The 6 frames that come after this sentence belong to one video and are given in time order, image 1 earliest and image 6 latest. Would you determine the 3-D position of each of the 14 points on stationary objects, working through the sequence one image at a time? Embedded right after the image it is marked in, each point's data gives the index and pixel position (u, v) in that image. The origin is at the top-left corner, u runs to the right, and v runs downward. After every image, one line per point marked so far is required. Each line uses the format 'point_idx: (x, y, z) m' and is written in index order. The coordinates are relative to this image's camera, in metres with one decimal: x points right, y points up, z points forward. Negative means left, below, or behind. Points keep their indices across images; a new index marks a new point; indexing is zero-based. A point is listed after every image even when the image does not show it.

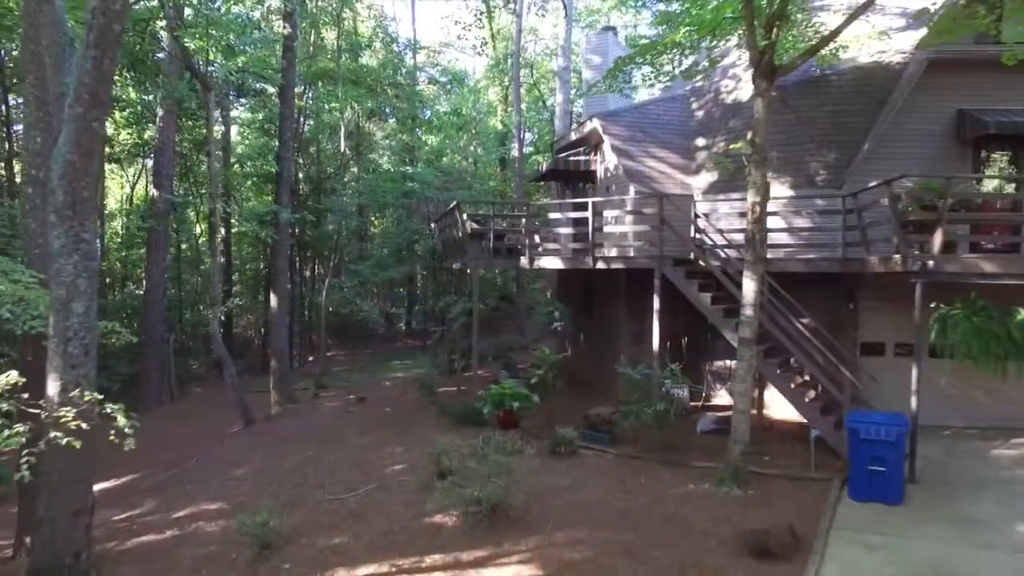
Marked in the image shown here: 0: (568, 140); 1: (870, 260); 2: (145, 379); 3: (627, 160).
0: (+2.4, +6.1, +15.5) m
1: (+9.2, +0.7, +9.6) m
2: (-19.0, -4.7, +19.4) m
3: (+4.0, +4.4, +13.0) m
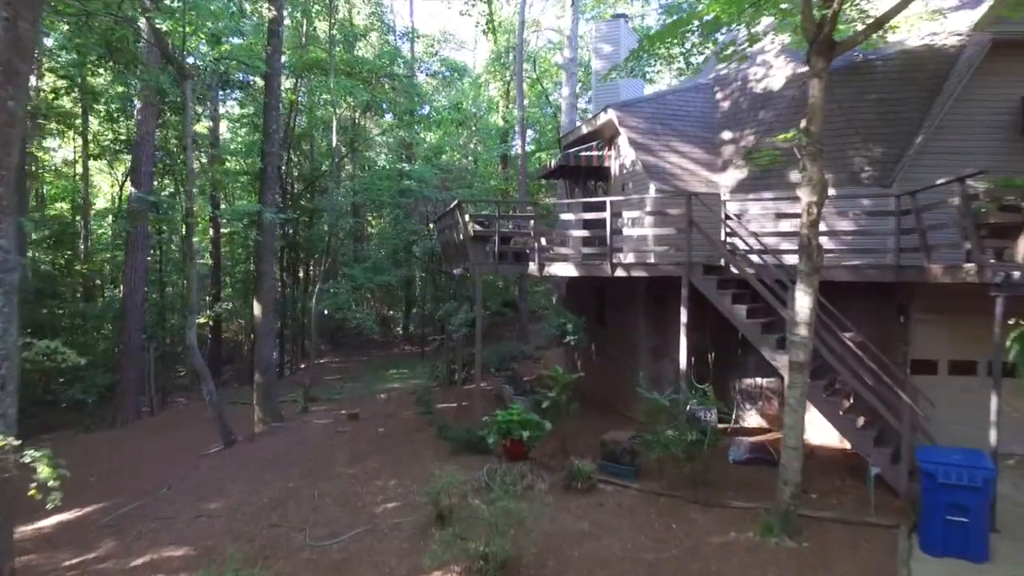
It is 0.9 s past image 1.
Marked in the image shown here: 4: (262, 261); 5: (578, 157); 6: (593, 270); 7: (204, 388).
0: (+2.6, +5.8, +14.2) m
1: (+9.4, +0.5, +8.4) m
2: (-18.8, -4.9, +18.1) m
3: (+4.2, +4.1, +11.7) m
4: (-9.2, +1.0, +13.9) m
5: (+2.4, +4.7, +13.3) m
6: (+2.3, +0.5, +10.4) m
7: (-10.7, -3.5, +13.1) m
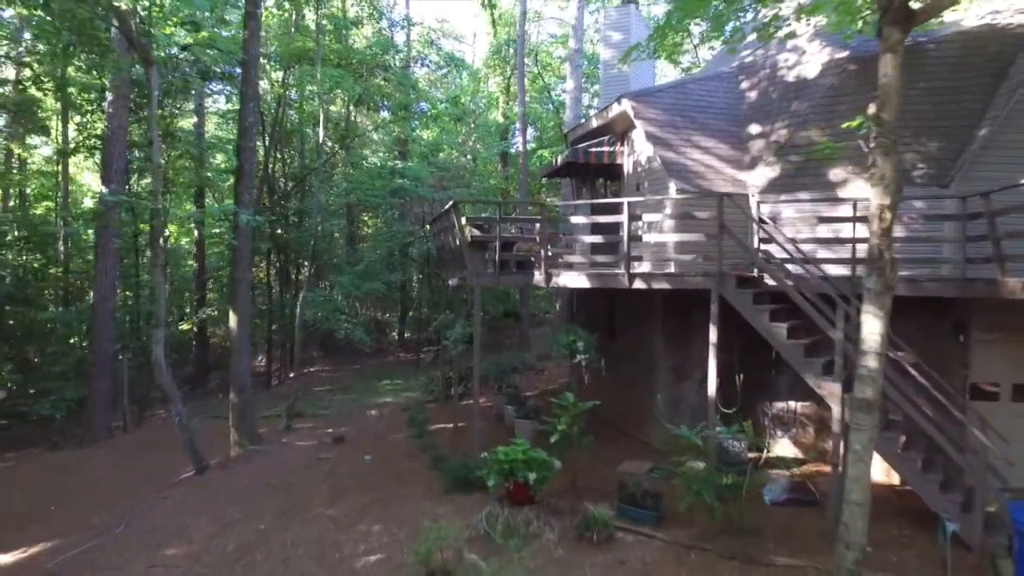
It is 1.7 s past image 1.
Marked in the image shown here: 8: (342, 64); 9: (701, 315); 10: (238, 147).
0: (+2.7, +5.5, +12.9) m
1: (+9.5, +0.1, +7.1) m
2: (-18.7, -5.2, +16.8) m
3: (+4.3, +3.8, +10.5) m
4: (-9.2, +0.7, +12.6) m
5: (+2.5, +4.3, +12.0) m
6: (+2.3, +0.2, +9.1) m
7: (-10.7, -3.8, +11.8) m
8: (-8.7, +11.4, +19.2) m
9: (+5.0, -0.8, +10.0) m
10: (-9.4, +4.8, +12.9) m
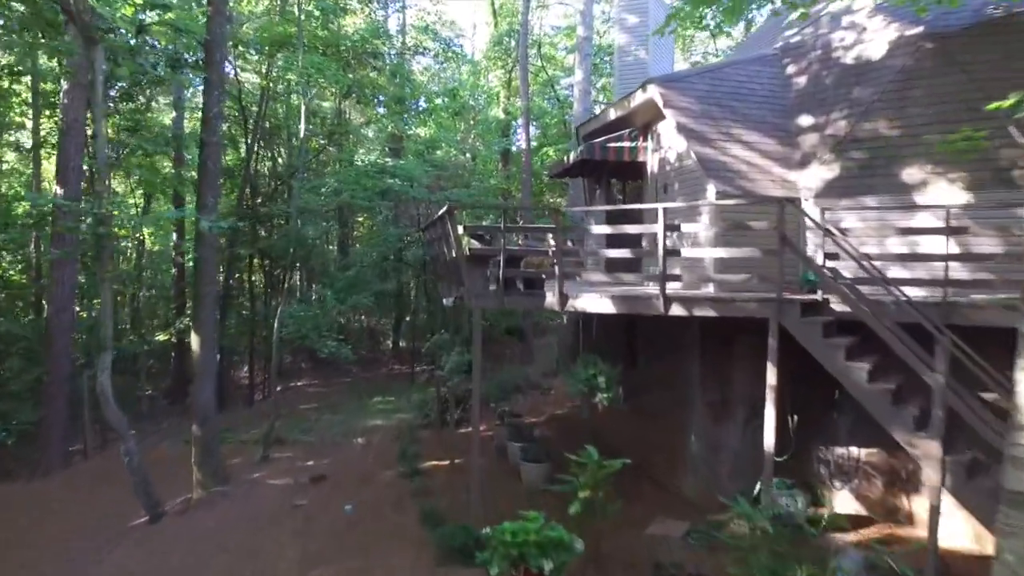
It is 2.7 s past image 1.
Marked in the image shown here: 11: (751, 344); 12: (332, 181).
0: (+2.8, +5.0, +11.2) m
1: (+9.6, -0.4, +5.5) m
2: (-18.6, -5.7, +15.1) m
3: (+4.4, +3.3, +8.8) m
4: (-9.0, +0.2, +10.9) m
5: (+2.6, +3.8, +10.3) m
6: (+2.5, -0.3, +7.4) m
7: (-10.5, -4.3, +10.2) m
8: (-8.5, +11.0, +17.5) m
9: (+5.1, -1.3, +8.4) m
10: (-9.2, +4.4, +11.1) m
11: (+5.2, -1.3, +8.3) m
12: (-8.9, +5.3, +18.6) m
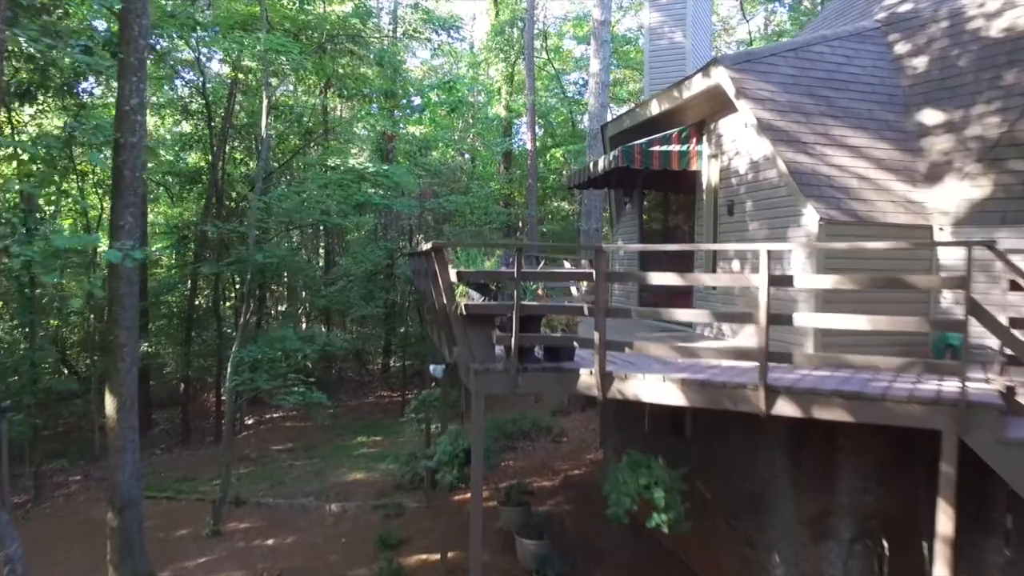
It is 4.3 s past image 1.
0: (+3.0, +3.9, +8.7) m
1: (+9.9, -1.5, +3.0) m
2: (-18.4, -6.7, +12.5) m
3: (+4.7, +2.3, +6.2) m
4: (-8.8, -0.8, +8.4) m
5: (+2.8, +2.8, +7.8) m
6: (+2.7, -1.4, +4.9) m
7: (-10.3, -5.3, +7.6) m
8: (-8.3, +9.9, +14.9) m
9: (+5.4, -2.3, +5.9) m
10: (-9.0, +3.3, +8.6) m
11: (+5.5, -2.3, +5.8) m
12: (-8.6, +4.3, +16.0) m
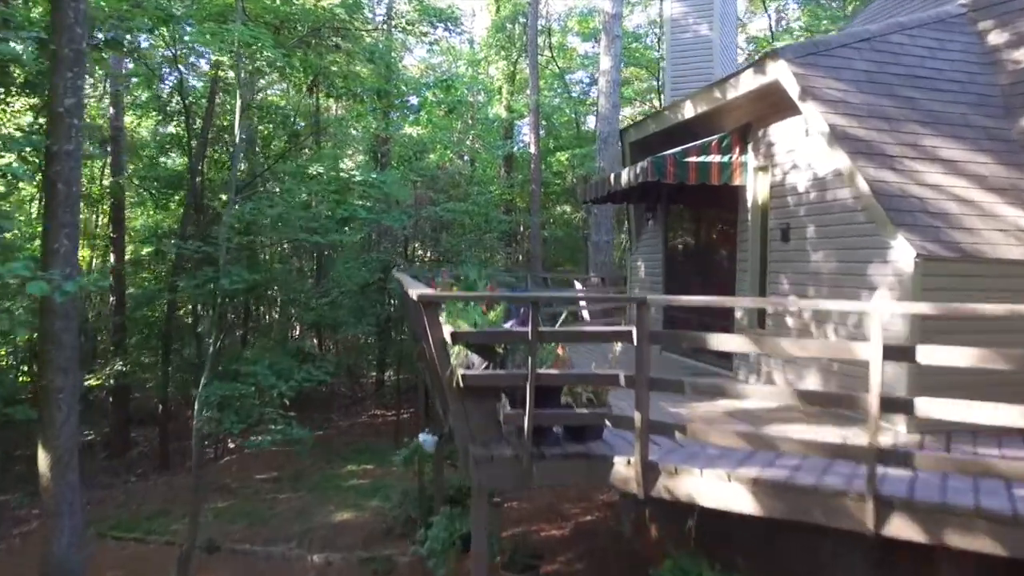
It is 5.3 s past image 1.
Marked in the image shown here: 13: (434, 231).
0: (+3.2, +3.3, +7.4) m
1: (+10.0, -2.1, +1.7) m
2: (-18.3, -7.4, +11.2) m
3: (+4.8, +1.6, +5.0) m
4: (-8.7, -1.5, +7.1) m
5: (+3.0, +2.1, +6.5) m
6: (+2.9, -2.1, +3.6) m
7: (-10.2, -6.0, +6.3) m
8: (-8.2, +9.3, +13.5) m
9: (+5.5, -3.0, +4.6) m
10: (-8.9, +2.7, +7.3) m
11: (+5.6, -3.0, +4.5) m
12: (-8.5, +3.6, +14.7) m
13: (-3.7, +2.7, +17.7) m
